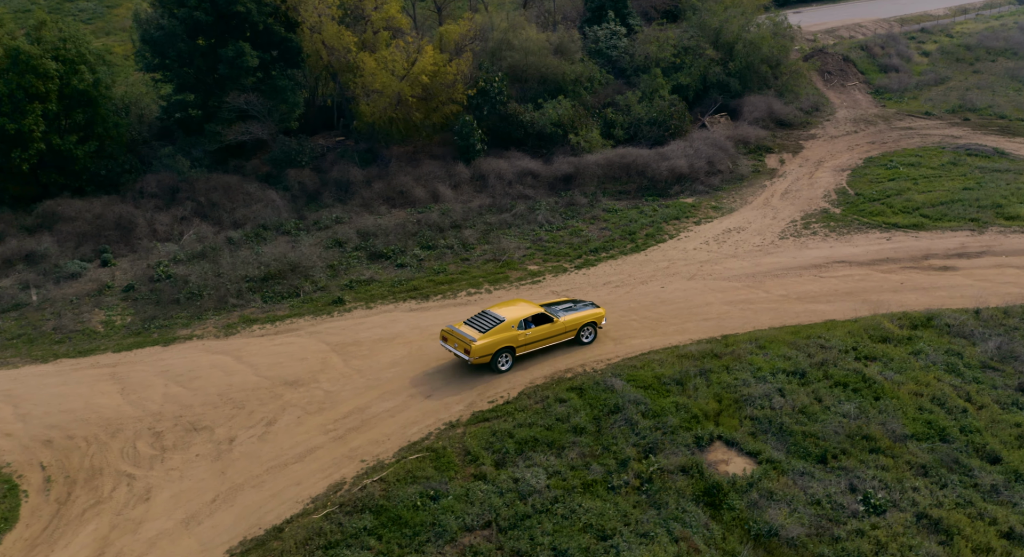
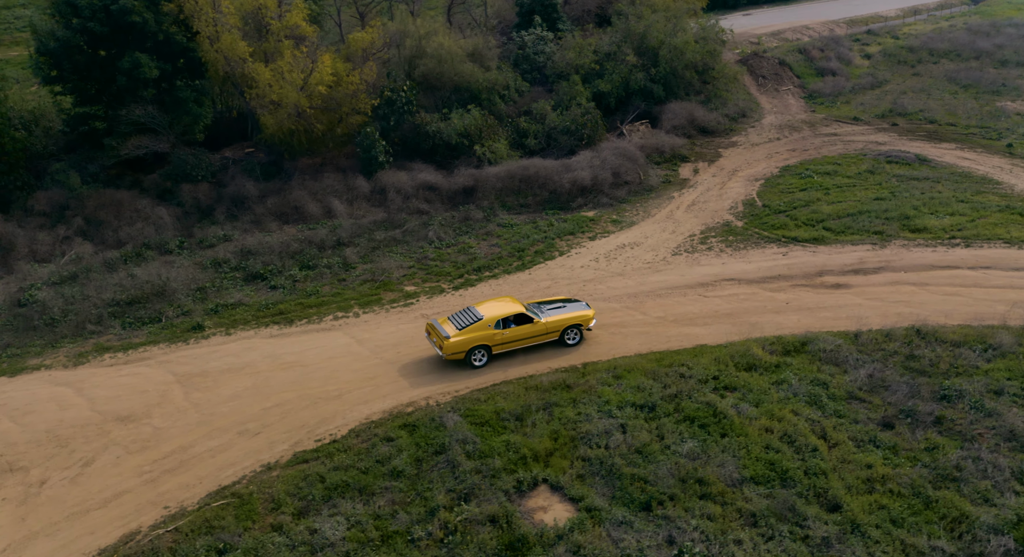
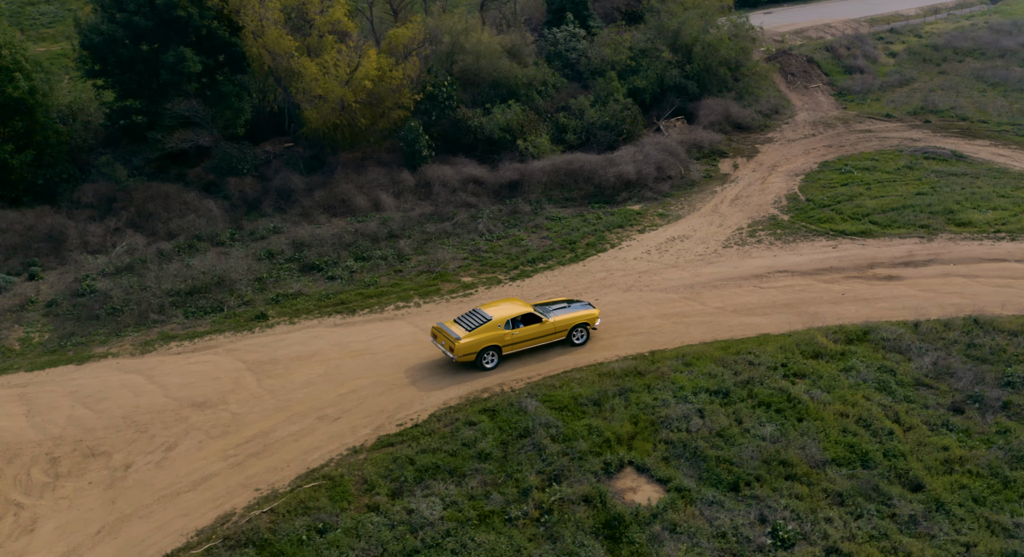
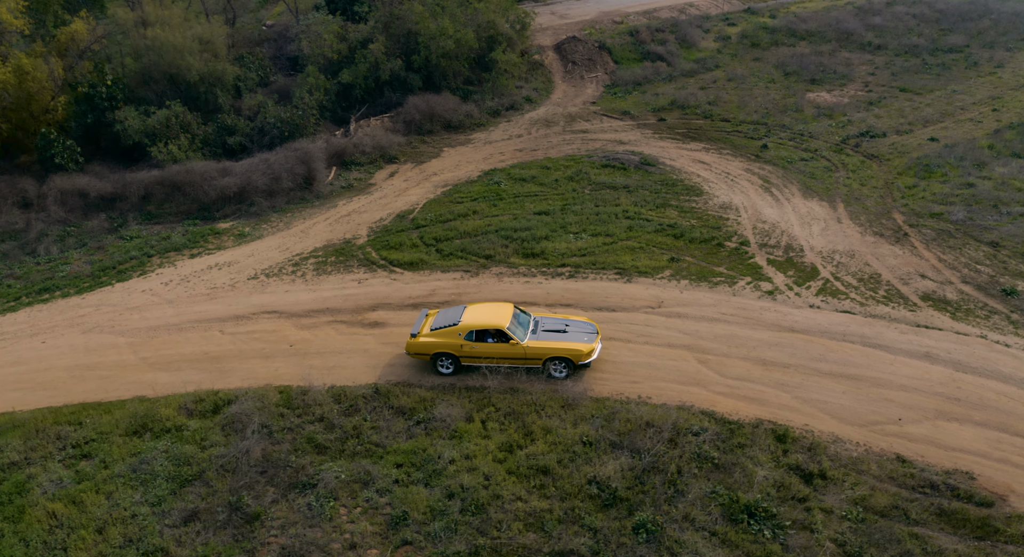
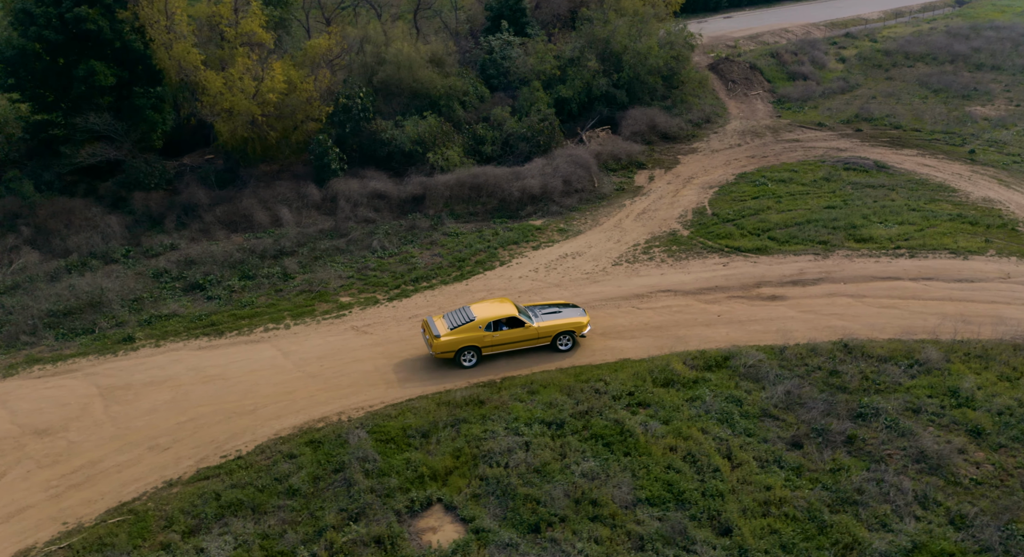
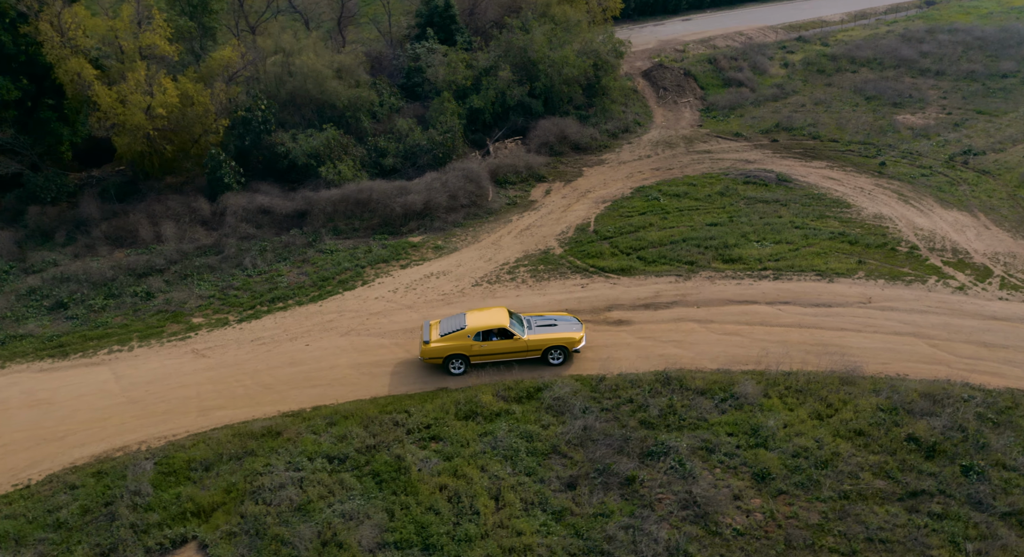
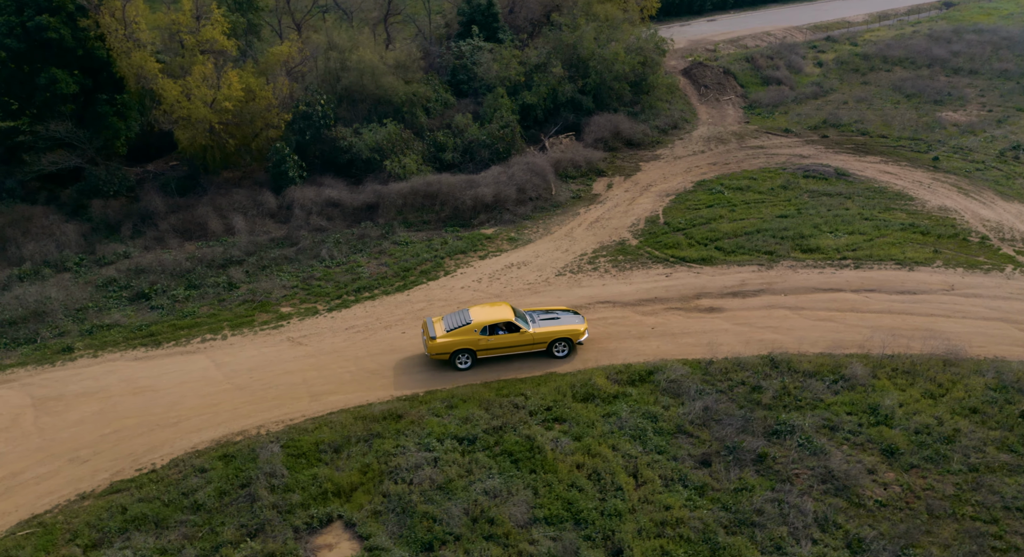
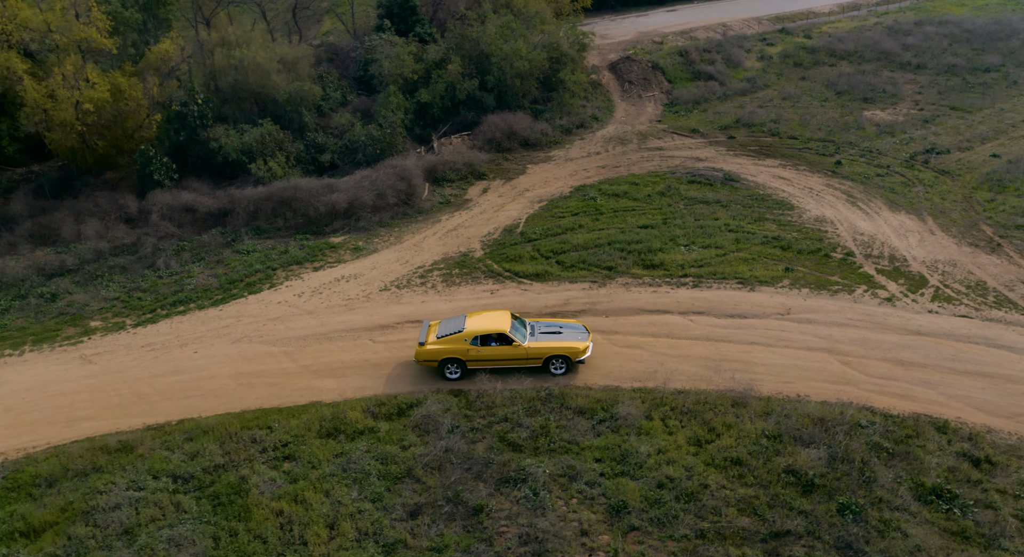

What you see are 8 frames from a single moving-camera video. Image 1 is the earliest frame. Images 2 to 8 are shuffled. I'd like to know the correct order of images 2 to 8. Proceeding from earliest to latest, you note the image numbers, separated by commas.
3, 2, 5, 7, 6, 8, 4
